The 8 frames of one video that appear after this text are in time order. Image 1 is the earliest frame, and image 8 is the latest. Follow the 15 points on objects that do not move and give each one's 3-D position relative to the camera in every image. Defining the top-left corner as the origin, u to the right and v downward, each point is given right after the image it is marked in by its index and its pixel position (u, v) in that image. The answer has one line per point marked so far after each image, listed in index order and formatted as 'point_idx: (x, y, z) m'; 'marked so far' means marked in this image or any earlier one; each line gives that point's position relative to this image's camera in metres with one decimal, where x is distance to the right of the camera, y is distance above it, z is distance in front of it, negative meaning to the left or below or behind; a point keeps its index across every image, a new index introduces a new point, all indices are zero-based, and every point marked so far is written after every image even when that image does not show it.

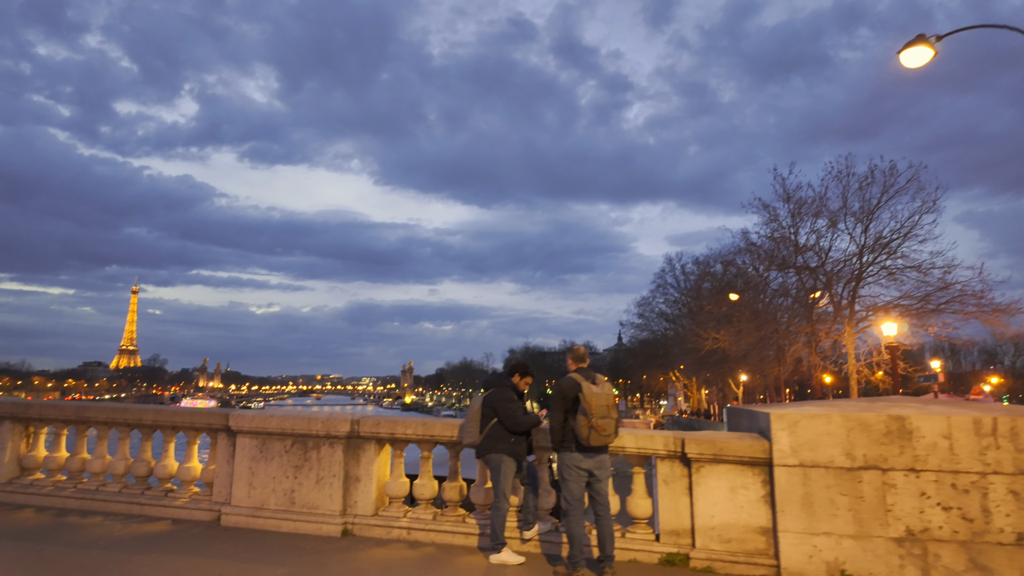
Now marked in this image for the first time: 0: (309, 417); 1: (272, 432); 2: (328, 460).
0: (-2.0, -1.3, +5.8) m
1: (-2.4, -1.4, +5.9) m
2: (-1.8, -1.7, +5.7) m
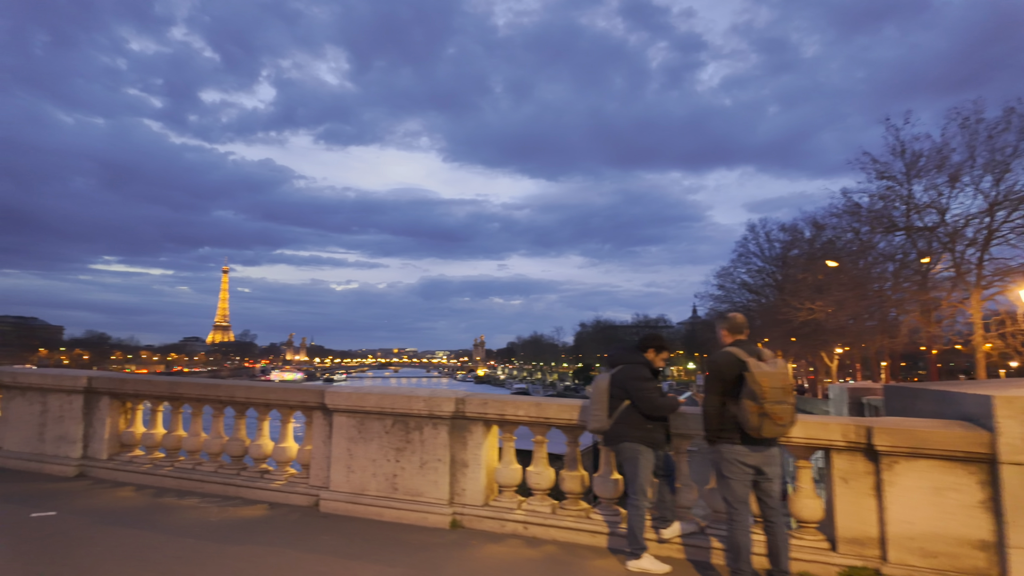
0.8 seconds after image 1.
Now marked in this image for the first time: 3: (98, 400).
0: (-0.9, -0.9, +5.2) m
1: (-1.3, -1.1, +5.3) m
2: (-0.7, -1.4, +5.1) m
3: (-4.6, -1.2, +6.6) m
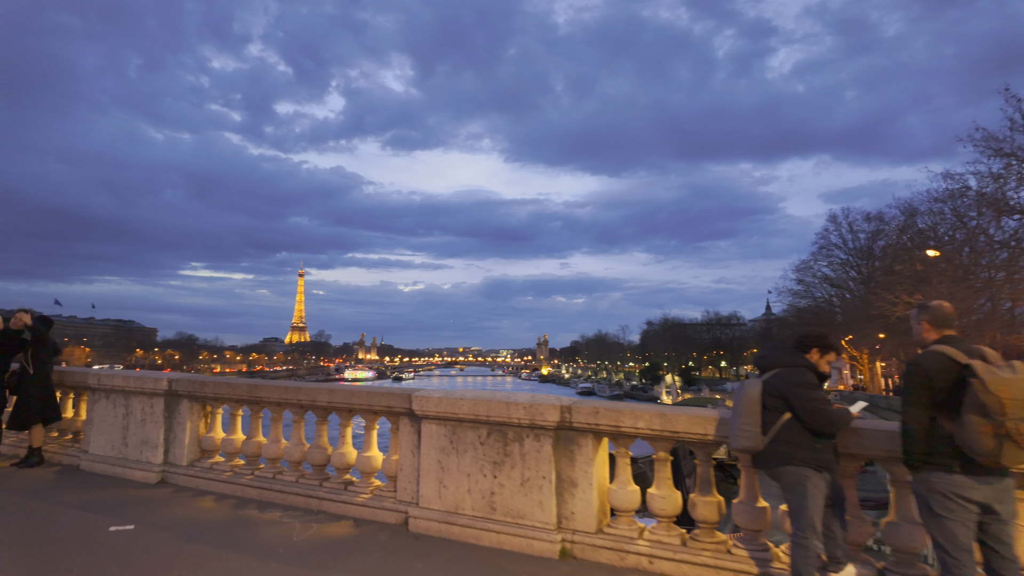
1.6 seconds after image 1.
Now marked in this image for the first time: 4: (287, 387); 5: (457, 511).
0: (0.0, -0.9, +4.6) m
1: (-0.4, -1.0, +4.7) m
2: (+0.2, -1.3, +4.5) m
3: (-3.6, -1.2, +6.4) m
4: (-2.2, -1.0, +5.7) m
5: (-0.4, -1.8, +4.7) m
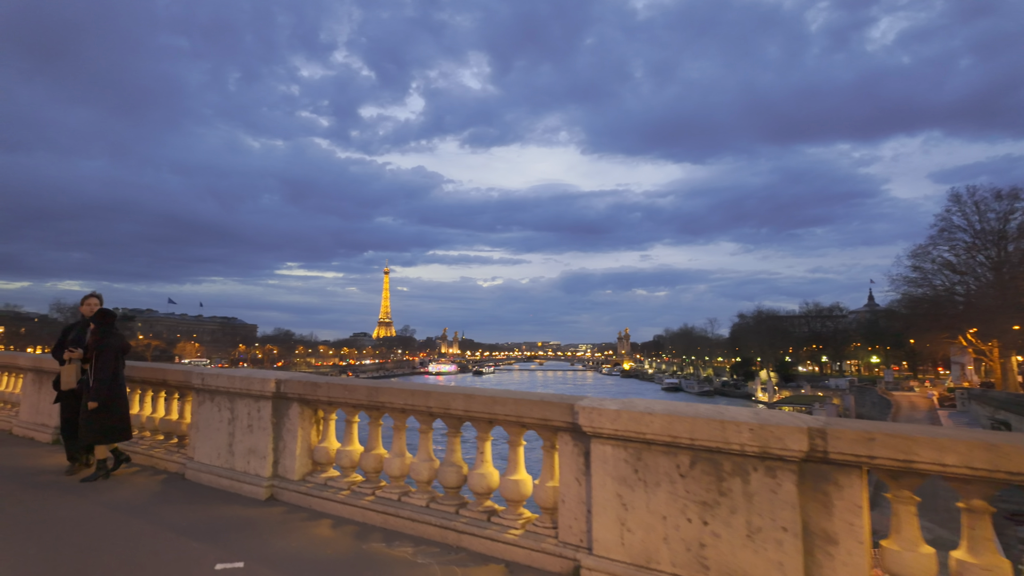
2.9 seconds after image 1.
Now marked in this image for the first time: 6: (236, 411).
0: (+1.2, -0.7, +3.3) m
1: (+0.8, -0.9, +3.5) m
2: (+1.4, -1.1, +3.2) m
3: (-2.1, -1.1, +5.5) m
4: (-0.8, -0.8, +4.7) m
5: (+0.8, -1.6, +3.4) m
6: (-2.7, -1.2, +5.8) m
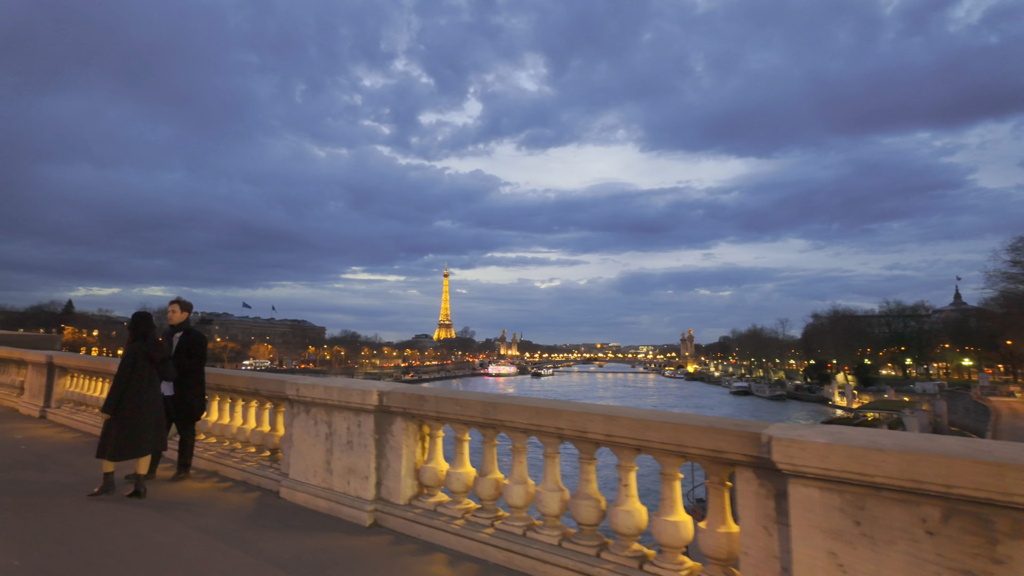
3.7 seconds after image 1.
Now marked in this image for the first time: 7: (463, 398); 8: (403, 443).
0: (+2.0, -0.7, +2.4) m
1: (+1.7, -0.9, +2.7) m
2: (+2.2, -1.1, +2.3) m
3: (-1.0, -1.1, +5.0) m
4: (+0.2, -0.8, +4.1) m
5: (+1.6, -1.6, +2.6) m
6: (-1.6, -1.2, +5.3) m
7: (-0.4, -0.8, +4.5) m
8: (-0.9, -1.3, +4.9) m
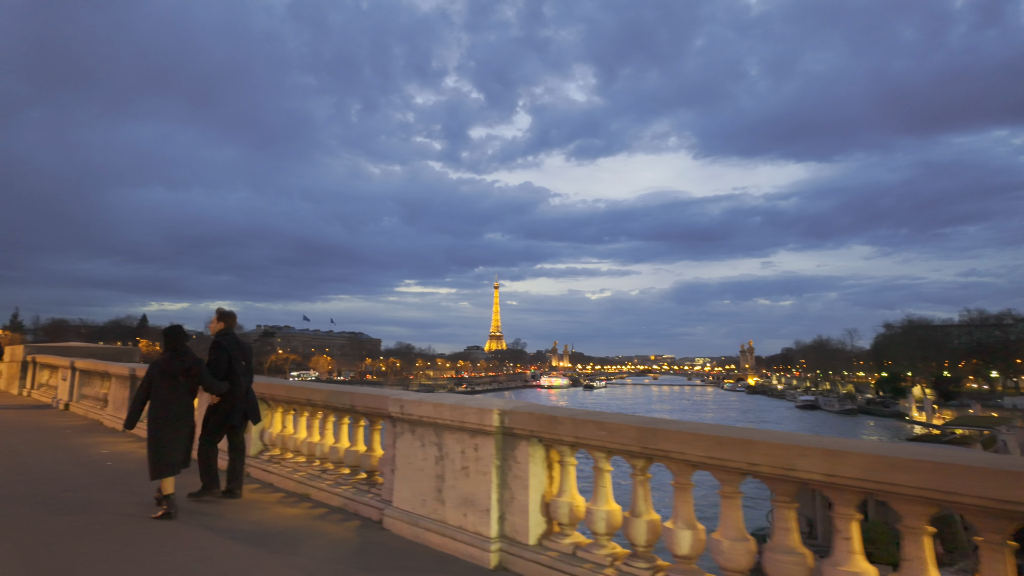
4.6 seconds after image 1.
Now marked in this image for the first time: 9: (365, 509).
0: (+2.8, -0.7, +1.5) m
1: (+2.5, -0.8, +1.8) m
2: (+3.0, -1.1, +1.4) m
3: (0.0, -1.2, +4.3) m
4: (+1.1, -0.8, +3.3) m
5: (+2.5, -1.6, +1.7) m
6: (-0.5, -1.3, +4.7) m
7: (+0.6, -0.9, +3.8) m
8: (+0.1, -1.3, +4.2) m
9: (-1.3, -2.0, +5.4) m
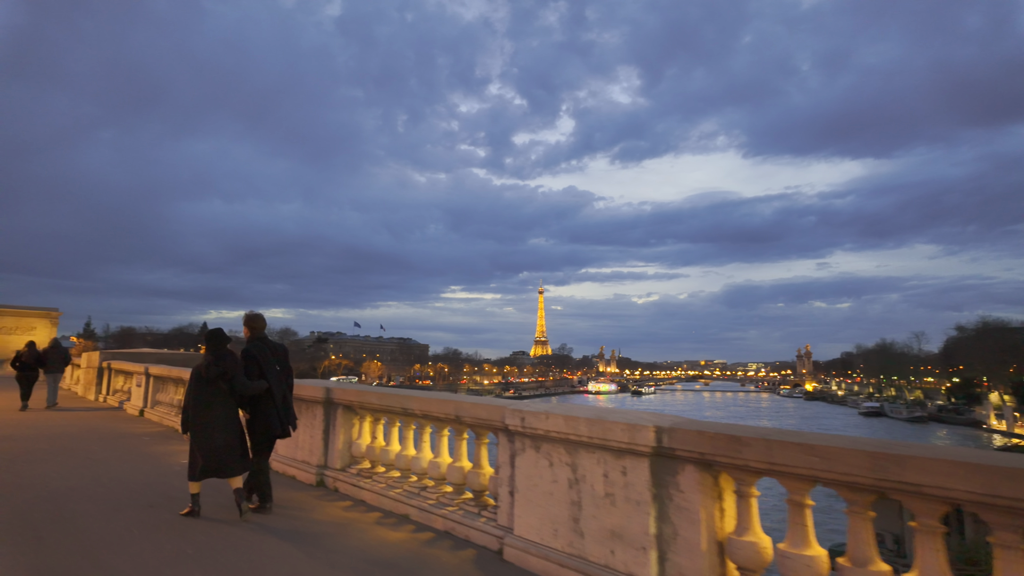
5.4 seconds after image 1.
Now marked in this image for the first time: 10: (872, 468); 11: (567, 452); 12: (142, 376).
0: (+3.5, -0.5, +0.6) m
1: (+3.3, -0.7, +0.8) m
2: (+3.7, -0.9, +0.4) m
3: (+1.0, -1.1, +3.6) m
4: (+2.0, -0.8, +2.5) m
5: (+3.3, -1.4, +0.8) m
6: (+0.5, -1.2, +4.0) m
7: (+1.5, -0.8, +3.0) m
8: (+1.1, -1.3, +3.5) m
9: (-0.3, -2.0, +4.7) m
10: (+1.7, -0.9, +2.8) m
11: (+0.4, -1.2, +4.1) m
12: (-9.0, -2.1, +14.4) m
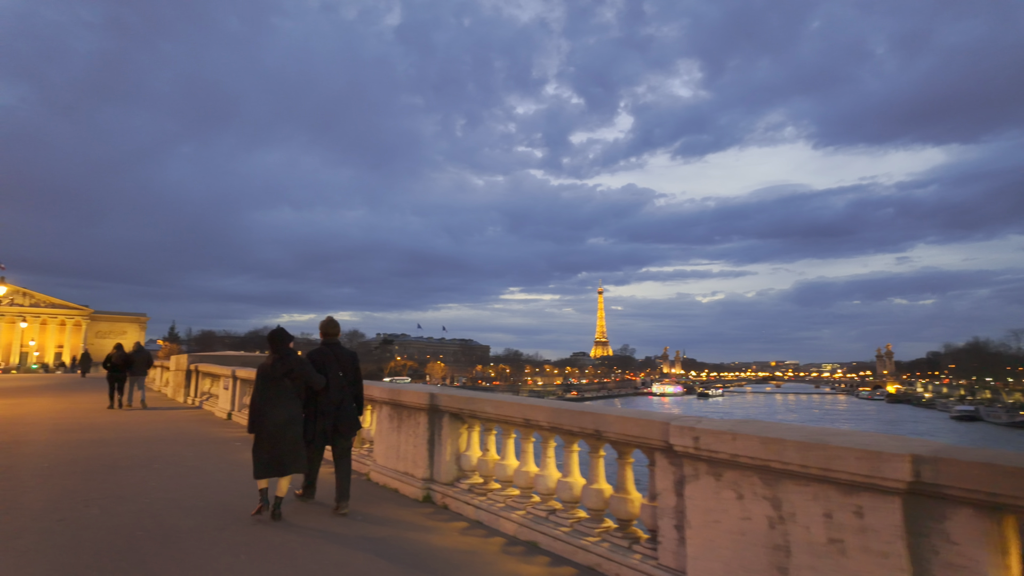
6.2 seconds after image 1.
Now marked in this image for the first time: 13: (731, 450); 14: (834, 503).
0: (+4.2, -0.4, -0.6) m
1: (+4.0, -0.6, -0.3) m
2: (+4.3, -0.8, -0.8) m
3: (+2.0, -1.0, +2.7) m
4: (+2.9, -0.7, +1.5) m
5: (+3.9, -1.3, -0.3) m
6: (+1.5, -1.2, +3.1) m
7: (+2.4, -0.7, +2.1) m
8: (+2.1, -1.2, +2.5) m
9: (+0.8, -1.9, +3.9) m
10: (+2.6, -0.8, +1.9) m
11: (+1.4, -1.1, +3.3) m
12: (-6.9, -2.2, +14.4) m
13: (+1.3, -0.9, +3.4) m
14: (+1.6, -1.1, +3.0) m
